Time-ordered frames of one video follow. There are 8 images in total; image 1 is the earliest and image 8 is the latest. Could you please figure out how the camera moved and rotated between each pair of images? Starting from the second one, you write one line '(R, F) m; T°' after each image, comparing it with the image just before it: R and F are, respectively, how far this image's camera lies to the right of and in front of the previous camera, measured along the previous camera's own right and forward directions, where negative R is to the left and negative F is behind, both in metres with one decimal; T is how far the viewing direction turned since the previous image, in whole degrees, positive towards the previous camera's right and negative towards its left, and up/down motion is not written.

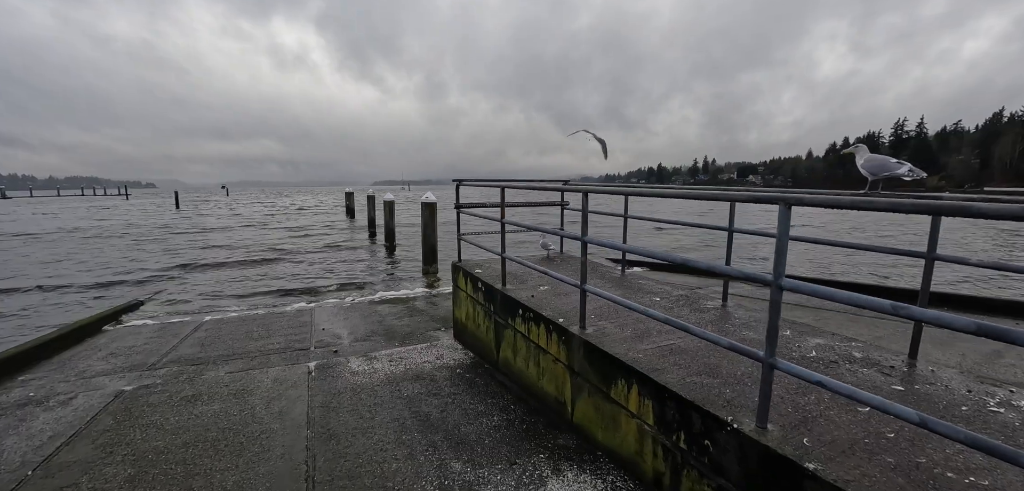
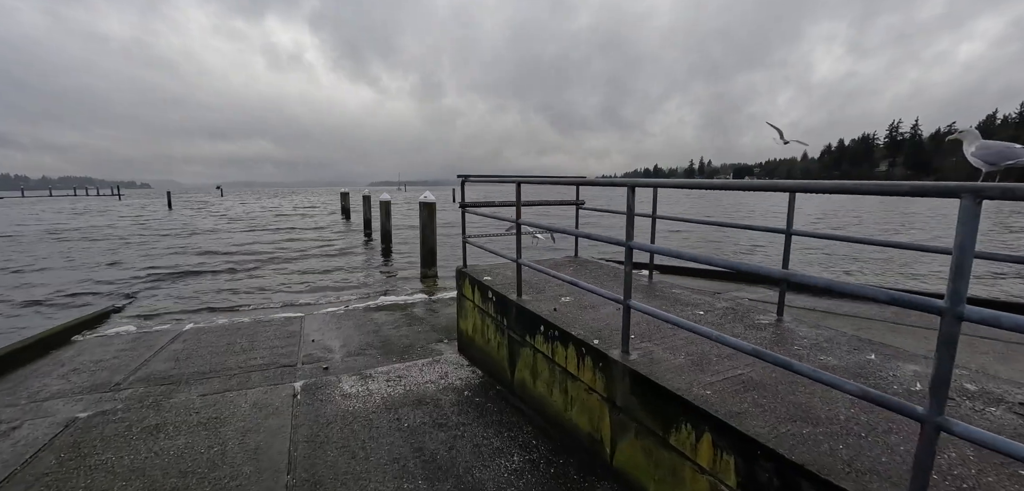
(-0.1, +0.5) m; 0°
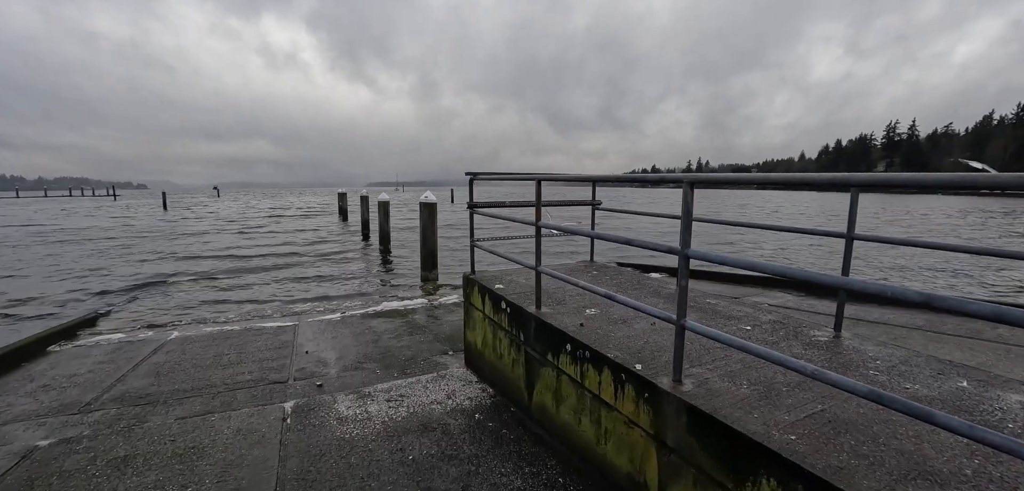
(-0.1, +0.4) m; 0°
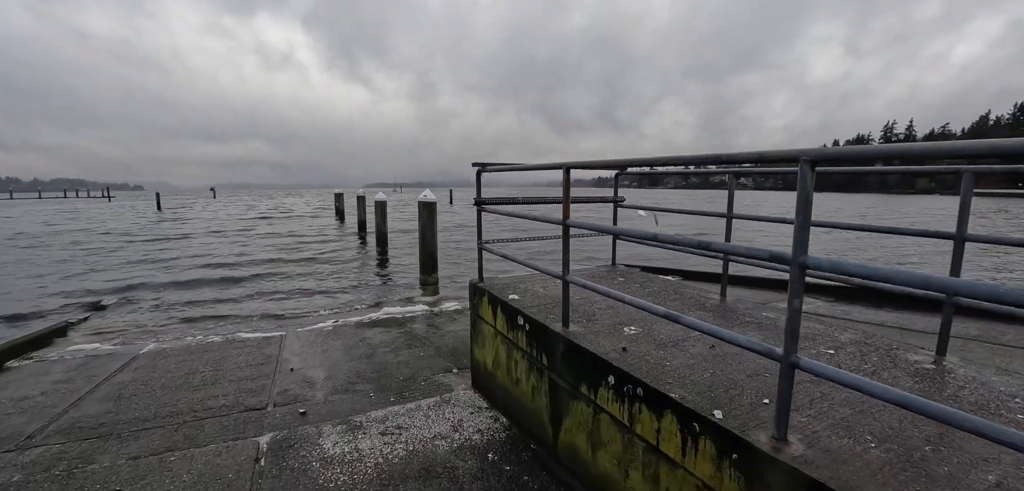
(-0.1, +0.5) m; 0°
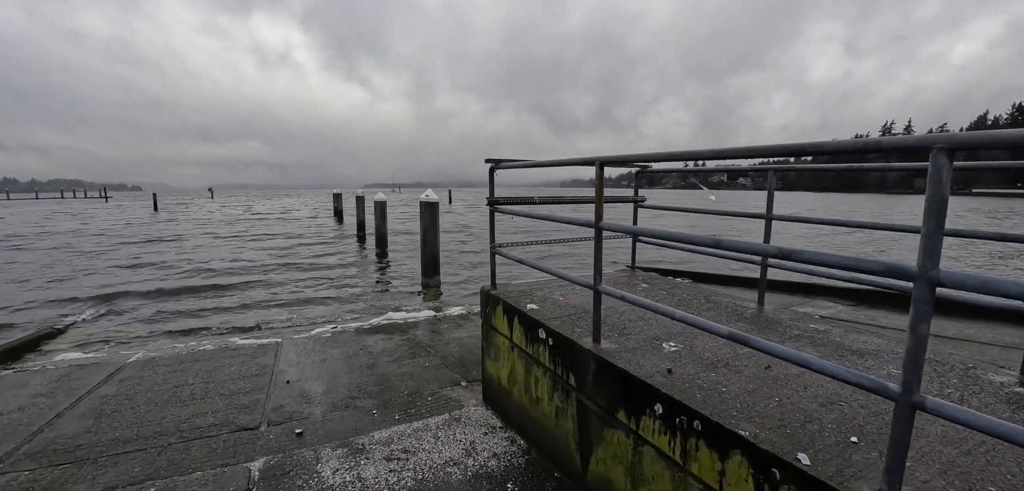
(-0.1, +0.3) m; 0°
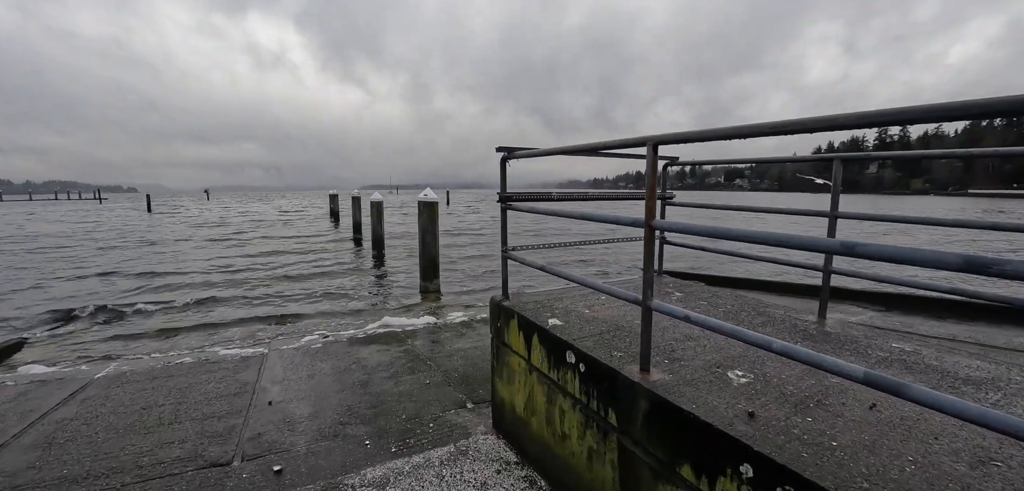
(-0.1, +0.4) m; 0°
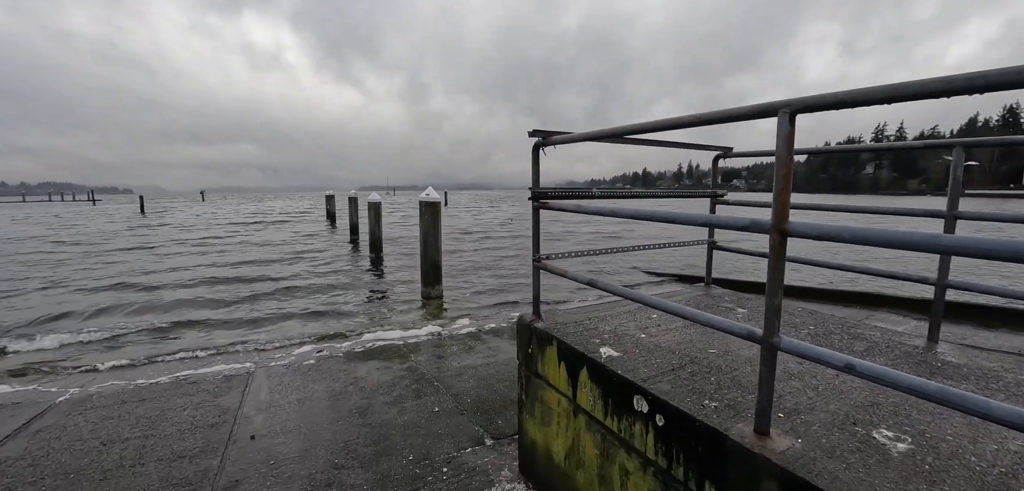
(-0.2, +0.5) m; 0°
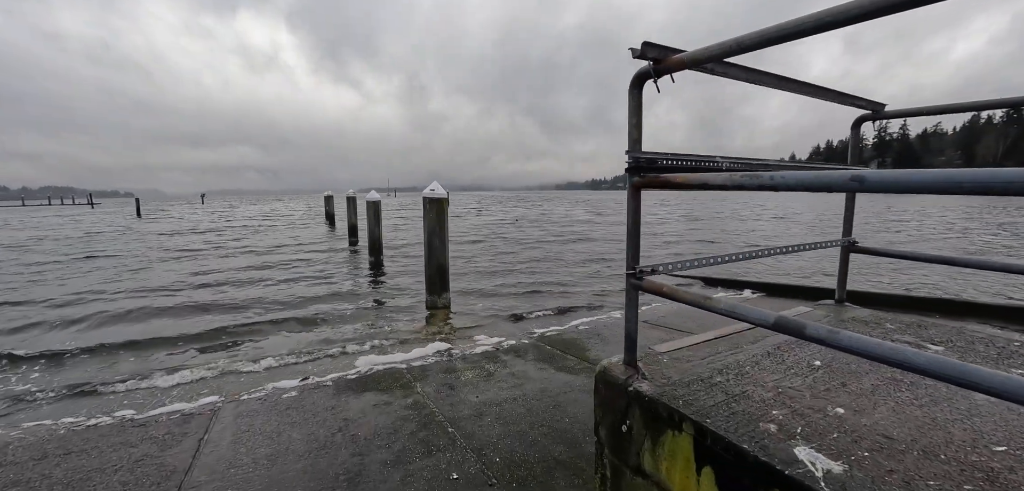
(-0.2, +0.8) m; 0°
